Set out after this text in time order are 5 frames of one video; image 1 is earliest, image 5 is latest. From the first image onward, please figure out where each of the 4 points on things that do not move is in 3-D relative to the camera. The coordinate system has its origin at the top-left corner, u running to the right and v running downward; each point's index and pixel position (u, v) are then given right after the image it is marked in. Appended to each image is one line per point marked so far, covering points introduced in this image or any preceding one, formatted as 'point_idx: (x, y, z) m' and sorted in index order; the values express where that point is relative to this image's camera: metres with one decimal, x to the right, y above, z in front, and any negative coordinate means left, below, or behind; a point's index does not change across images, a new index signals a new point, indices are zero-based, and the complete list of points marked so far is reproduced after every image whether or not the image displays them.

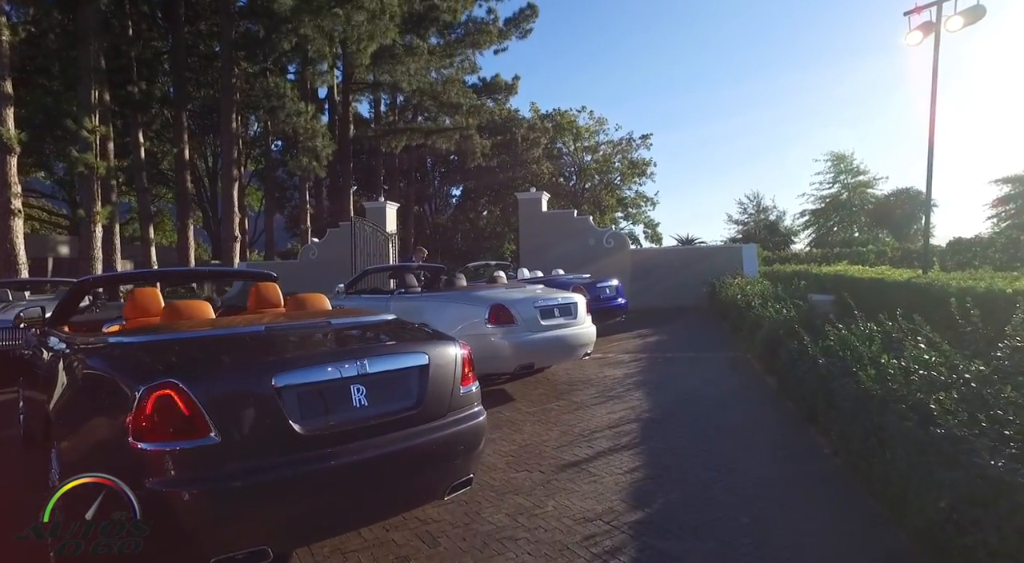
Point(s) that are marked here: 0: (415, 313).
0: (-1.2, -0.4, +7.4) m
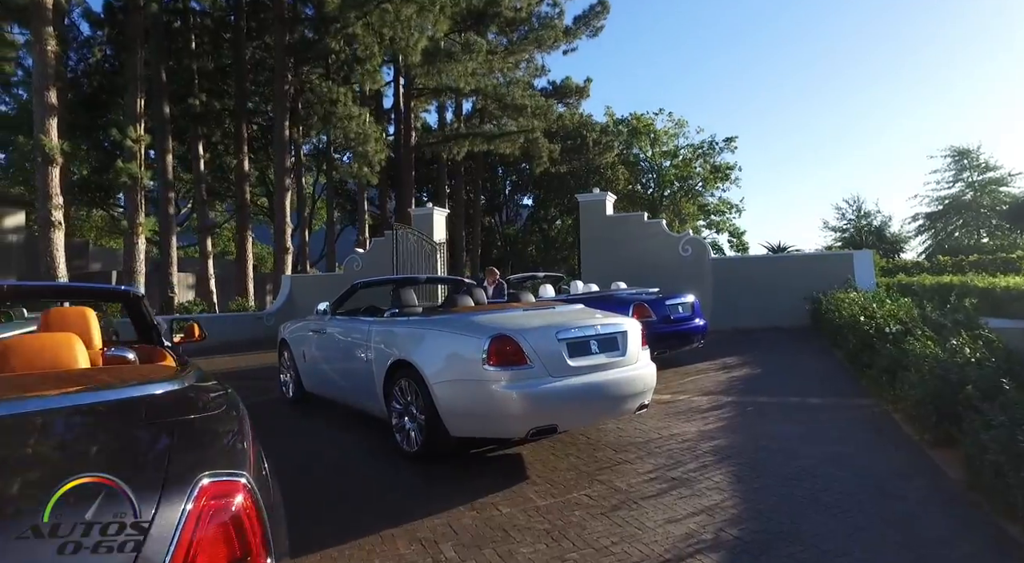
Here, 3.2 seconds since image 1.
0: (-1.0, -0.6, +5.4) m
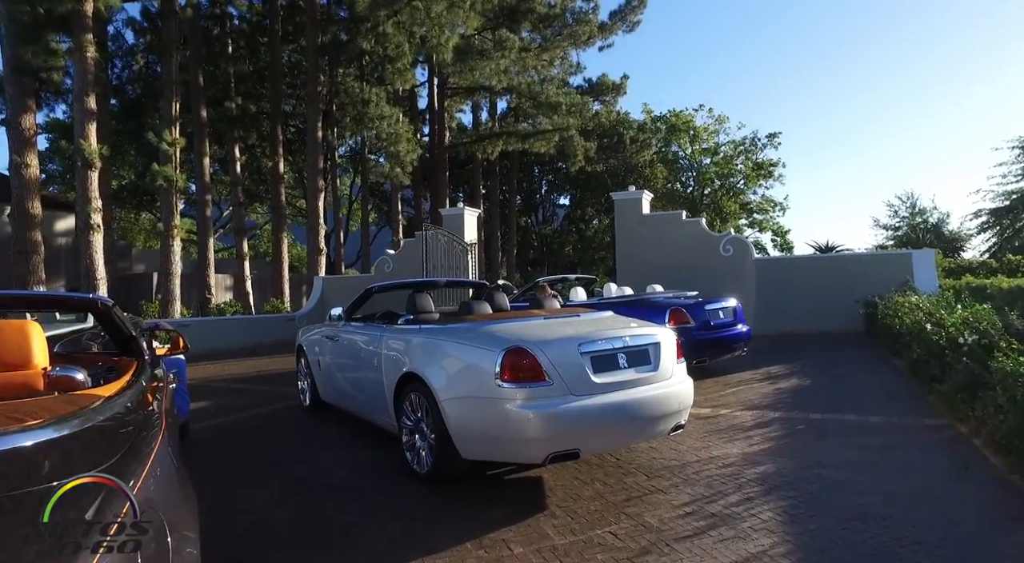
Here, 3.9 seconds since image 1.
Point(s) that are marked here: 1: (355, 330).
0: (-0.9, -0.6, +4.9) m
1: (-1.7, -0.5, +6.2) m
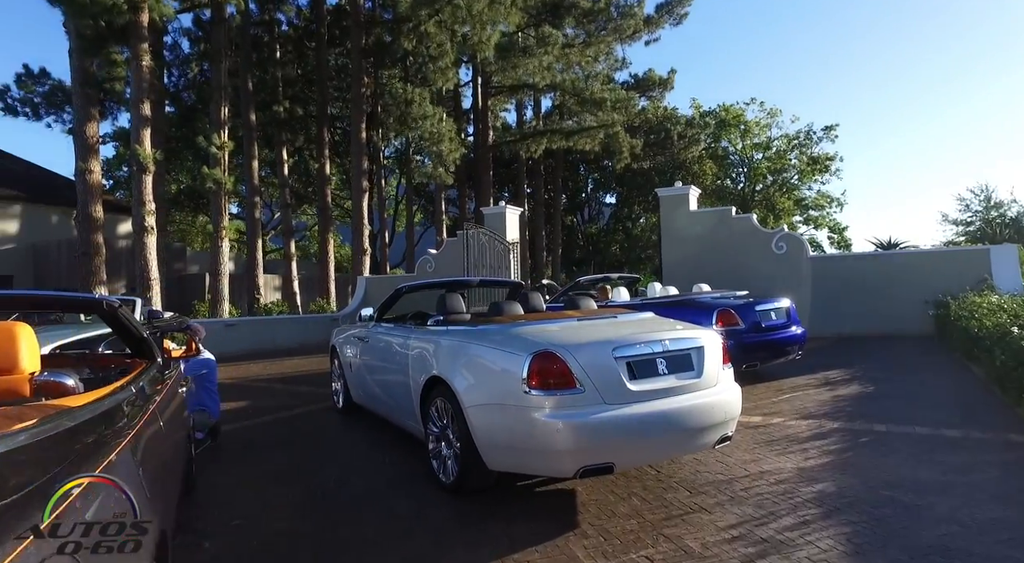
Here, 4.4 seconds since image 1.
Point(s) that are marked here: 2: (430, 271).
0: (-0.6, -0.6, +4.7) m
1: (-1.3, -0.5, +6.0) m
2: (-2.7, +0.3, +19.0) m
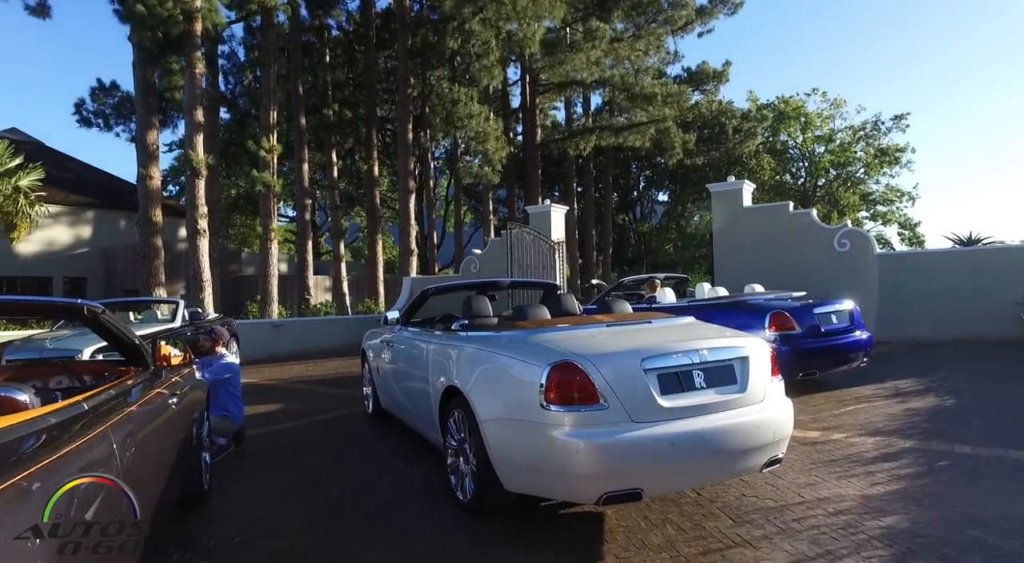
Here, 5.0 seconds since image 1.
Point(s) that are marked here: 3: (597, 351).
0: (-0.4, -0.6, +4.4) m
1: (-1.0, -0.5, +5.8) m
2: (-1.2, +0.3, +18.9) m
3: (+0.5, -0.4, +3.5) m
